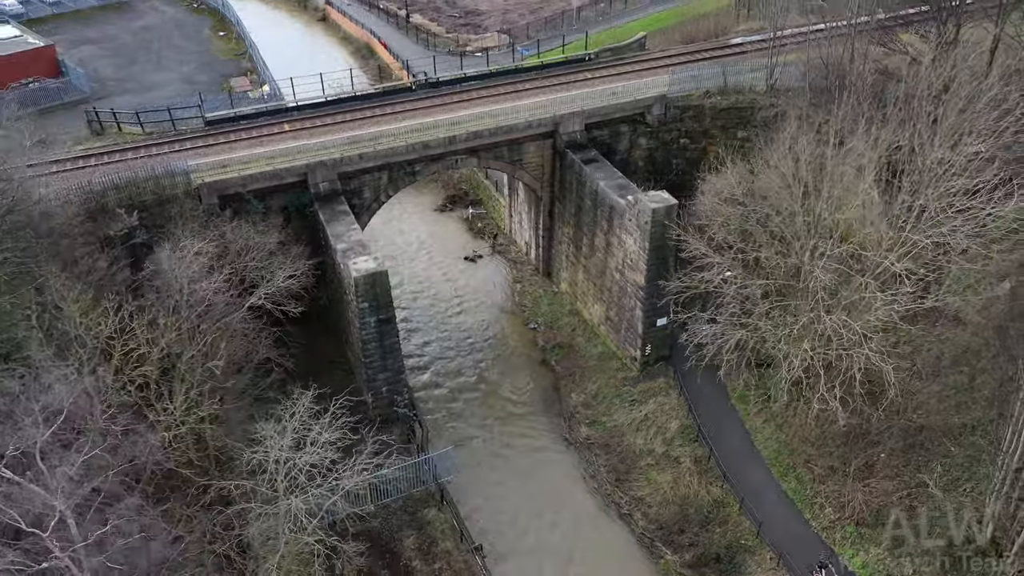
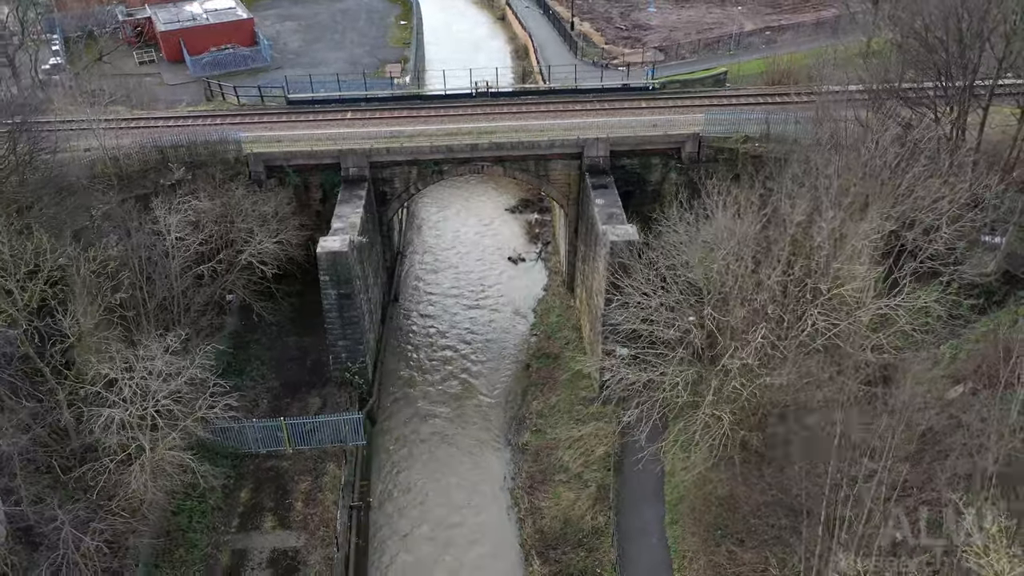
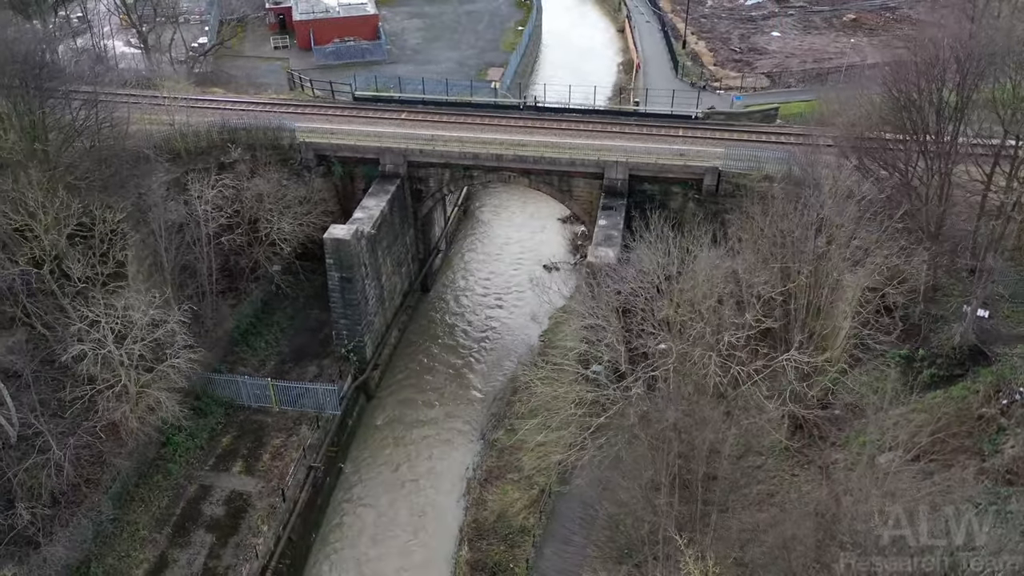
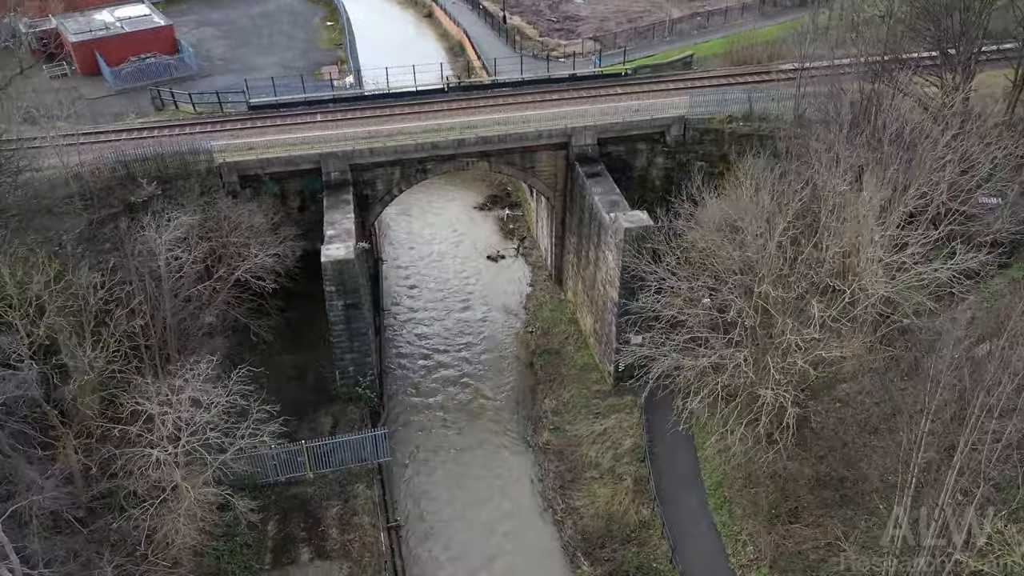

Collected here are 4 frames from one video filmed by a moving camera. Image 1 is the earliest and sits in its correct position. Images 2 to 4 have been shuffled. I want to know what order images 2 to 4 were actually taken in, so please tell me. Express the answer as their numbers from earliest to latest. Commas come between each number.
4, 2, 3
